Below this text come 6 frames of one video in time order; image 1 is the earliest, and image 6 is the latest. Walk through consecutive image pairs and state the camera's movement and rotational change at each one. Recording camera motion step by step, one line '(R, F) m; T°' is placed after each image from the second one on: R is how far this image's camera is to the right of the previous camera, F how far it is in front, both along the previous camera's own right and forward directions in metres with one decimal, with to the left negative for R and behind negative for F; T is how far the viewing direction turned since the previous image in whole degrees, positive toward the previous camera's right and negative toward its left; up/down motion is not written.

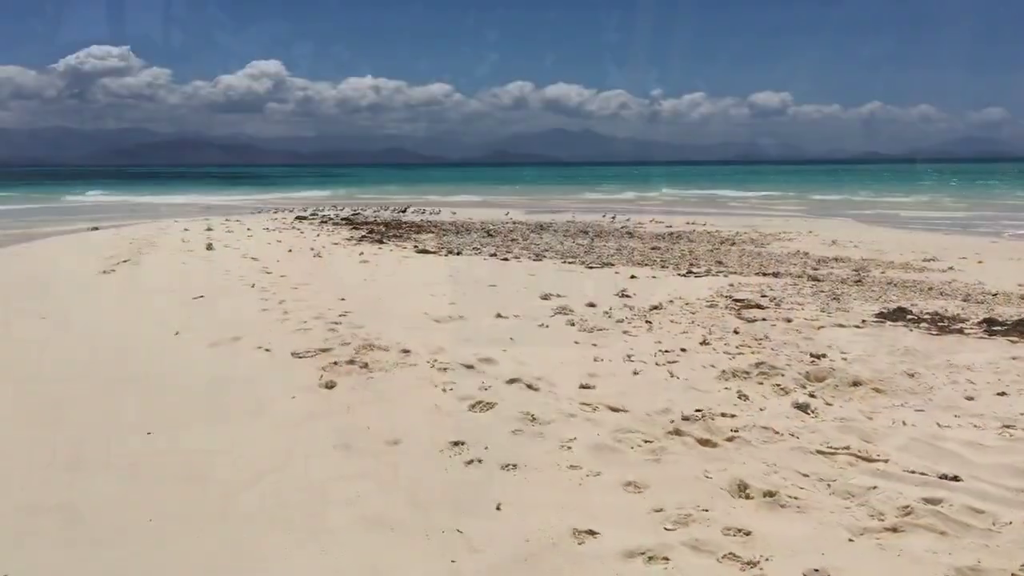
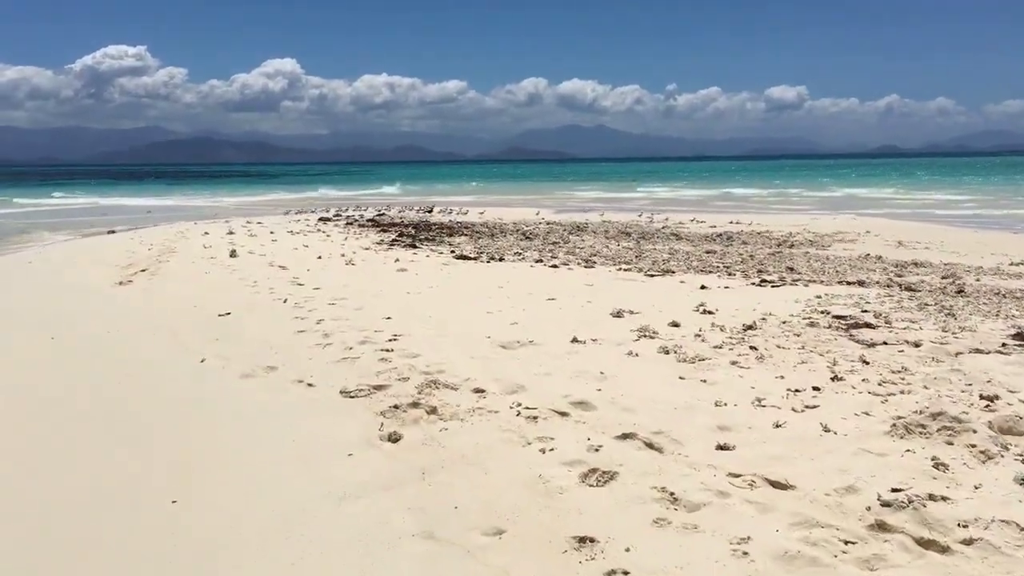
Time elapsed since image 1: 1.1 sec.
(-0.4, +1.0) m; -1°
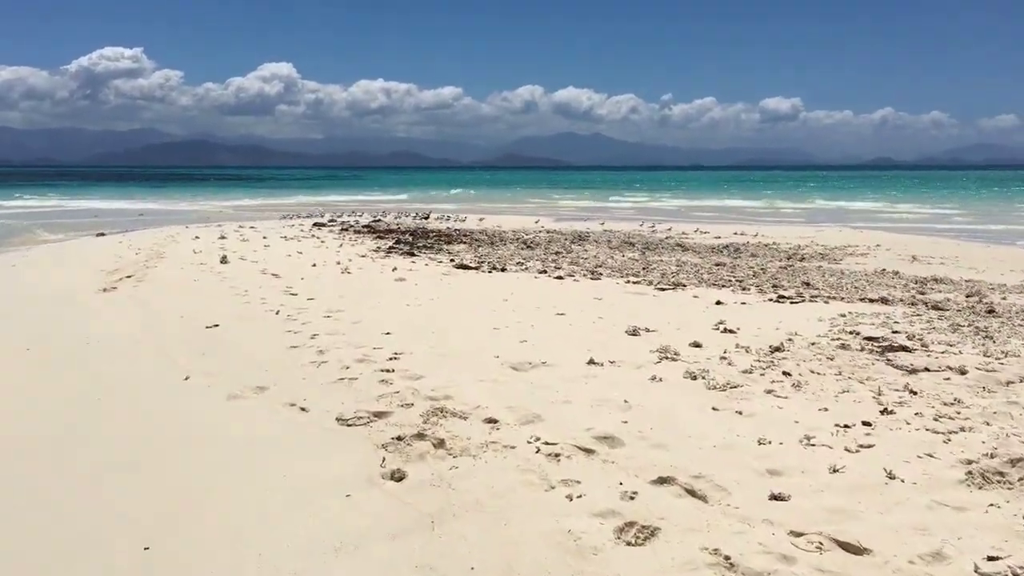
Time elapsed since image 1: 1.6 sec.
(-0.1, +0.5) m; 0°
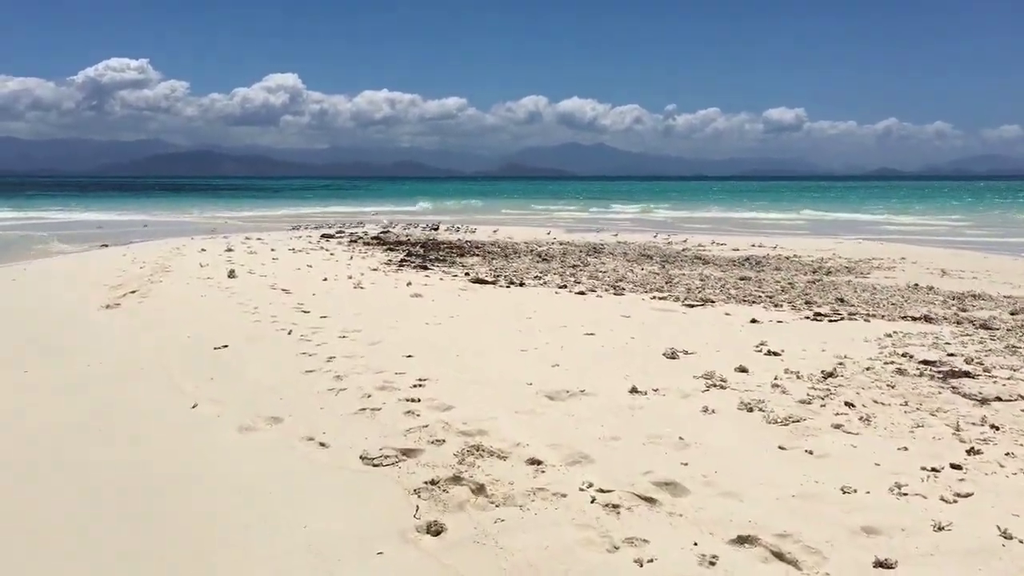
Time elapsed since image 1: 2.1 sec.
(-0.2, +0.5) m; 0°
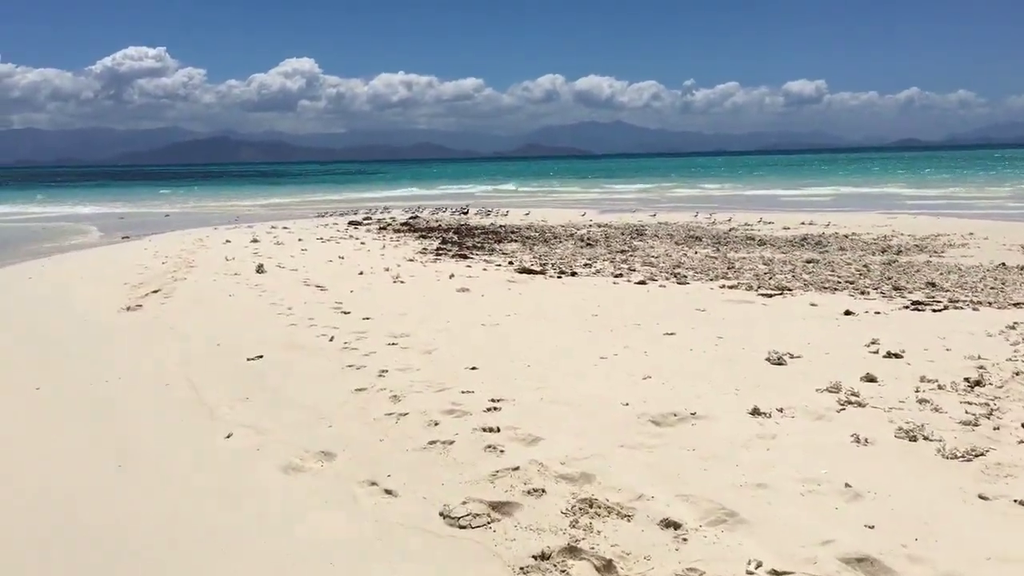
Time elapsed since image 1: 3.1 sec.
(-0.4, +0.9) m; -1°
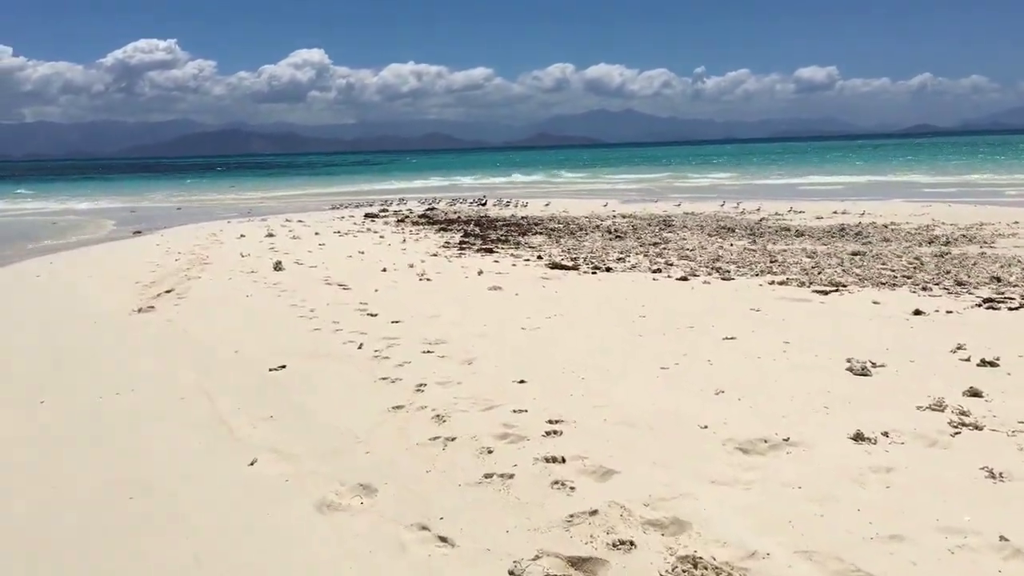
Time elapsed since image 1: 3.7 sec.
(-0.2, +0.6) m; -1°
